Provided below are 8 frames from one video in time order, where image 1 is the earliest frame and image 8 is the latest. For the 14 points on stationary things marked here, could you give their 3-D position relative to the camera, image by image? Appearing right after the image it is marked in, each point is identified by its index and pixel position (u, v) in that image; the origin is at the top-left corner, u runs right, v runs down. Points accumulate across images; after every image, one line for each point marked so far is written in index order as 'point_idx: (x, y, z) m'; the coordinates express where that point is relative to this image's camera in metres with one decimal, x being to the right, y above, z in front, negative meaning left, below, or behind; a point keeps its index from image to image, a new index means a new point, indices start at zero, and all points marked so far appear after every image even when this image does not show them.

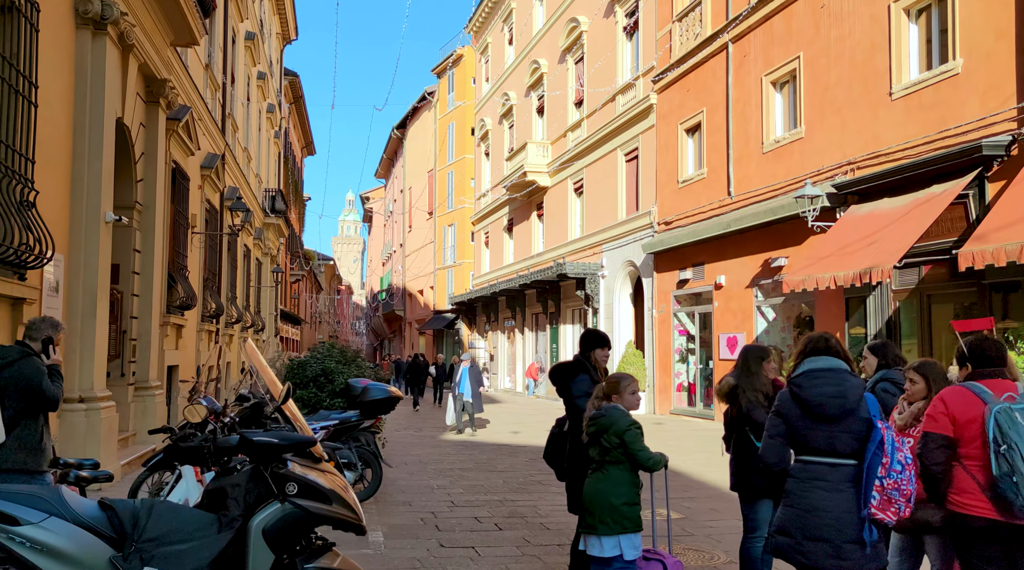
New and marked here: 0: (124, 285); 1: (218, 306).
0: (-4.5, 0.0, +10.2) m
1: (-5.4, -0.4, +16.2) m
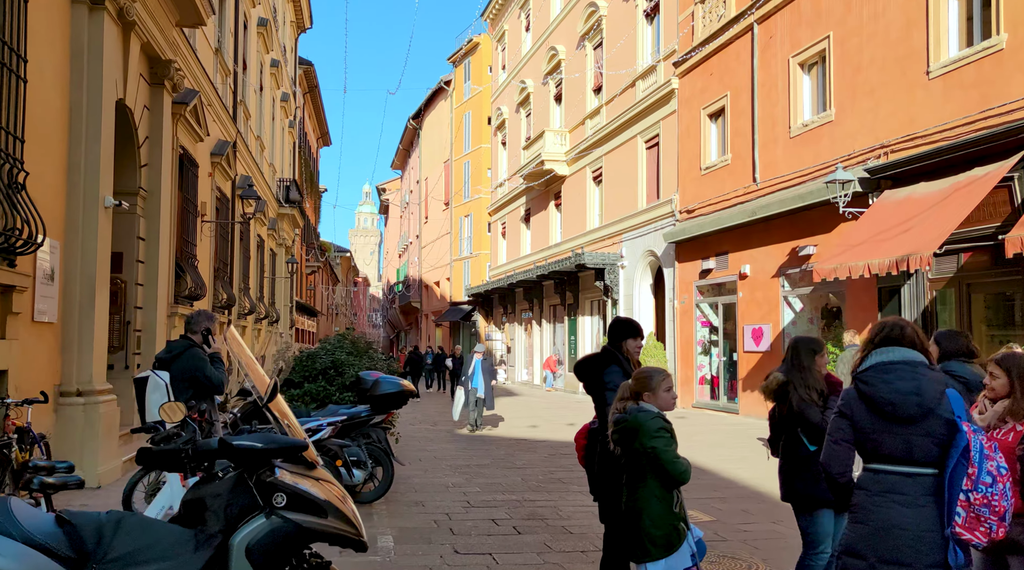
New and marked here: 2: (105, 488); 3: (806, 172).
0: (-4.3, +0.1, +9.9) m
1: (-5.1, -0.2, +15.8) m
2: (-3.5, -1.7, +7.6) m
3: (+4.8, +1.8, +14.5) m
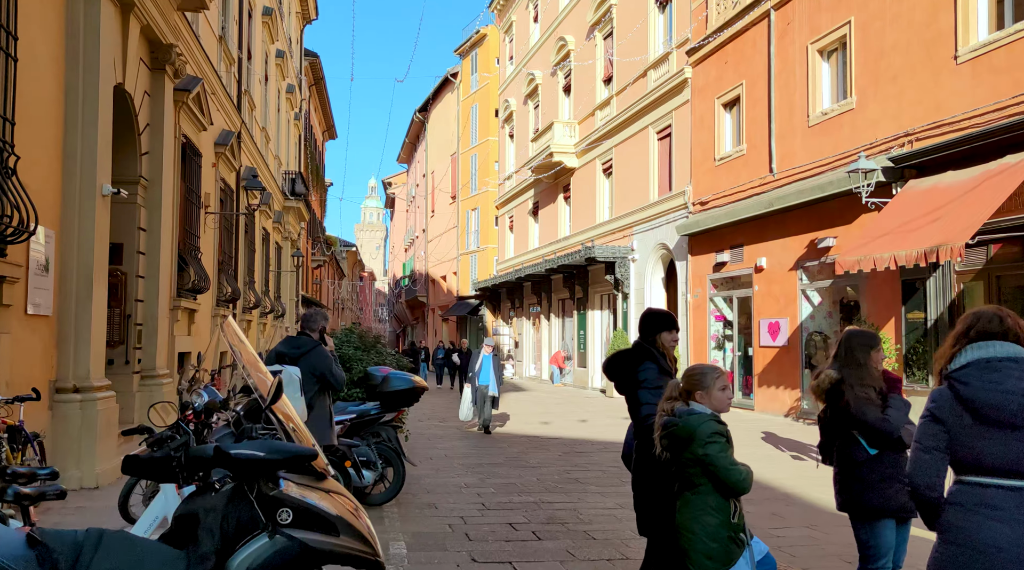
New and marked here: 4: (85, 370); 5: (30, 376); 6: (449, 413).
0: (-4.1, +0.2, +9.5) m
1: (-4.9, -0.1, +15.5) m
2: (-3.3, -1.7, +7.2) m
3: (+5.0, +1.9, +14.1) m
4: (-3.5, -0.7, +7.3) m
5: (-3.7, -0.7, +6.8) m
6: (-1.1, -2.3, +15.6) m
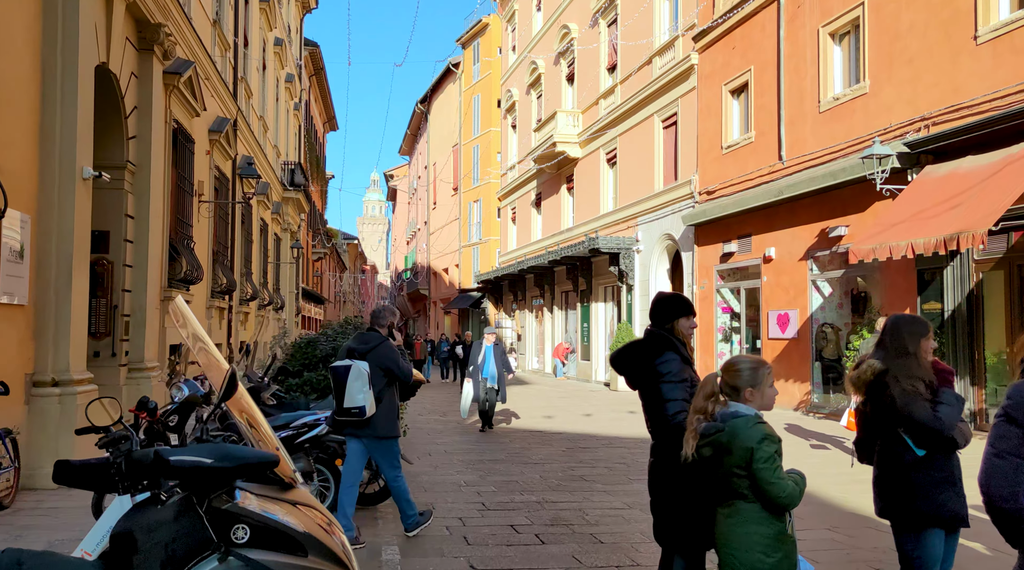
0: (-4.1, +0.3, +9.2) m
1: (-4.8, +0.1, +15.1) m
2: (-3.3, -1.6, +6.9) m
3: (+5.0, +2.1, +13.6) m
4: (-3.5, -0.6, +7.0) m
5: (-3.7, -0.6, +6.4) m
6: (-1.1, -2.1, +15.2) m
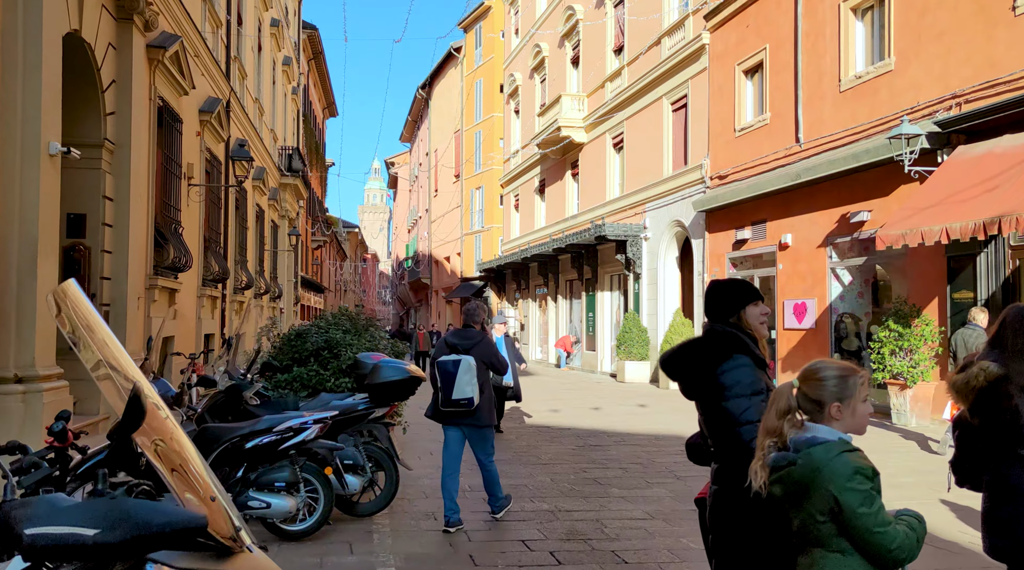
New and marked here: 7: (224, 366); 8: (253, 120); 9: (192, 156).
0: (-4.0, +0.4, +8.5) m
1: (-4.8, +0.3, +14.5) m
2: (-3.3, -1.5, +6.2) m
3: (+5.1, +2.3, +13.0) m
4: (-3.5, -0.5, +6.3) m
5: (-3.6, -0.5, +5.8) m
6: (-1.0, -1.9, +14.6) m
7: (-1.9, -0.5, +5.8) m
8: (-5.6, +3.6, +19.1) m
9: (-4.6, +1.9, +12.9) m
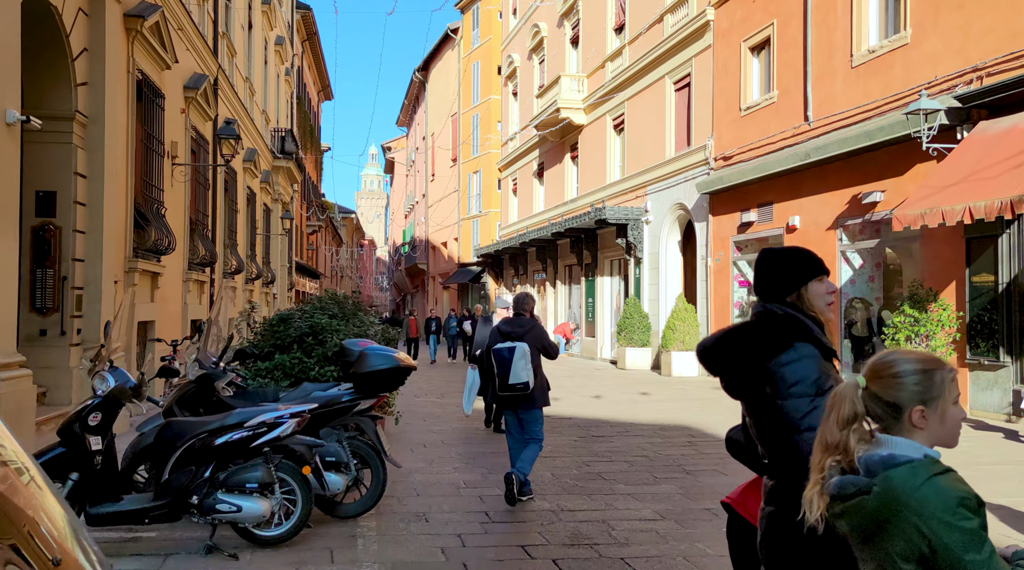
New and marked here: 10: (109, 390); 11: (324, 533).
0: (-4.1, +0.6, +8.0) m
1: (-4.8, +0.5, +14.0) m
2: (-3.3, -1.3, +5.8) m
3: (+5.1, +2.5, +12.4) m
4: (-3.5, -0.4, +5.8) m
5: (-3.6, -0.4, +5.2) m
6: (-1.0, -1.6, +14.1) m
7: (-1.9, -0.4, +5.3) m
8: (-5.6, +3.9, +18.6) m
9: (-4.7, +2.1, +12.3) m
10: (-2.0, -0.5, +4.3) m
11: (-1.0, -1.4, +4.9) m
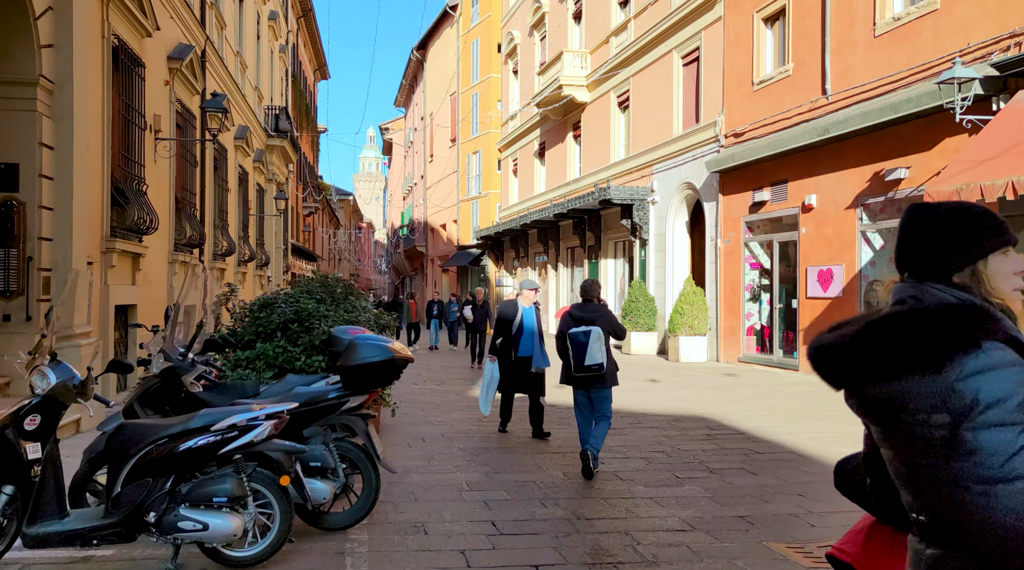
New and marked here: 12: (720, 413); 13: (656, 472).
0: (-4.0, +0.8, +7.3) m
1: (-4.7, +0.8, +13.3) m
2: (-3.2, -1.2, +5.1) m
3: (+5.1, +2.7, +11.7) m
4: (-3.4, -0.3, +5.2) m
5: (-3.5, -0.3, +4.6) m
6: (-1.0, -1.4, +13.5) m
7: (-1.8, -0.3, +4.6) m
8: (-5.6, +4.2, +17.8) m
9: (-4.6, +2.3, +11.6) m
10: (-1.9, -0.4, +3.7) m
11: (-1.0, -1.3, +4.3) m
12: (+2.4, -1.4, +10.0) m
13: (+1.1, -1.4, +6.5) m
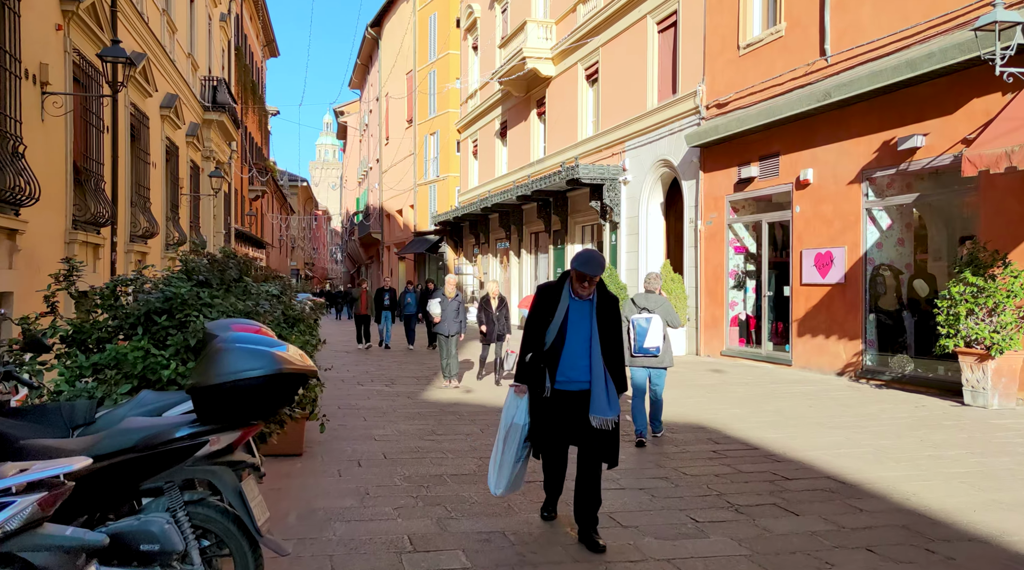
0: (-4.3, +0.9, +5.4) m
1: (-5.3, +1.0, +11.4) m
2: (-3.4, -1.1, +3.3) m
3: (+4.6, +2.9, +10.2) m
4: (-3.6, -0.2, +3.3) m
5: (-3.7, -0.2, +2.8) m
6: (-1.5, -1.2, +11.8) m
7: (-2.0, -0.2, +2.9) m
8: (-6.3, +4.5, +15.8) m
9: (-5.1, +2.5, +9.7) m
10: (-2.0, -0.3, +1.9) m
11: (-1.1, -1.2, +2.6) m
12: (+2.0, -1.3, +8.4) m
13: (+0.8, -1.2, +4.9) m
